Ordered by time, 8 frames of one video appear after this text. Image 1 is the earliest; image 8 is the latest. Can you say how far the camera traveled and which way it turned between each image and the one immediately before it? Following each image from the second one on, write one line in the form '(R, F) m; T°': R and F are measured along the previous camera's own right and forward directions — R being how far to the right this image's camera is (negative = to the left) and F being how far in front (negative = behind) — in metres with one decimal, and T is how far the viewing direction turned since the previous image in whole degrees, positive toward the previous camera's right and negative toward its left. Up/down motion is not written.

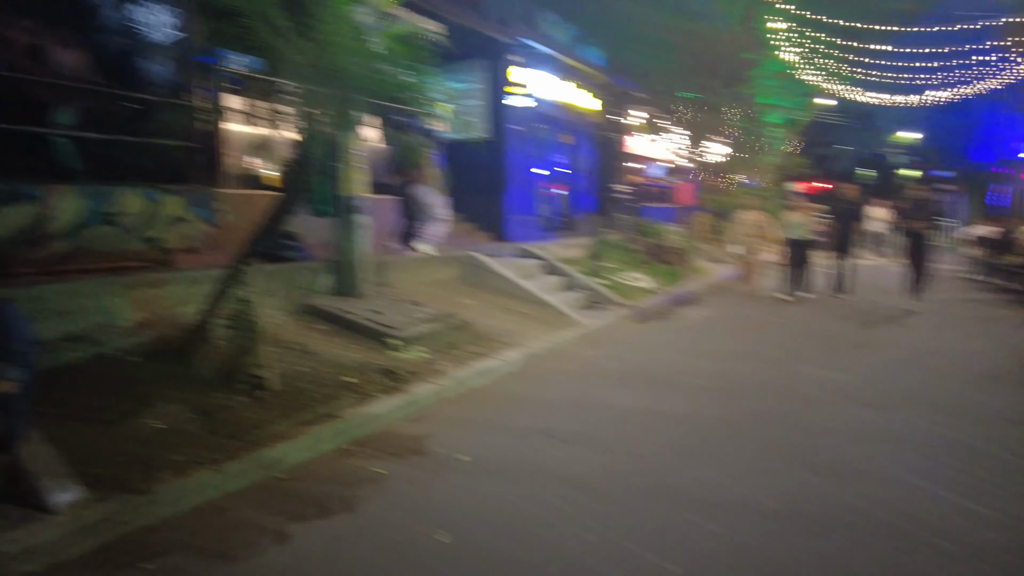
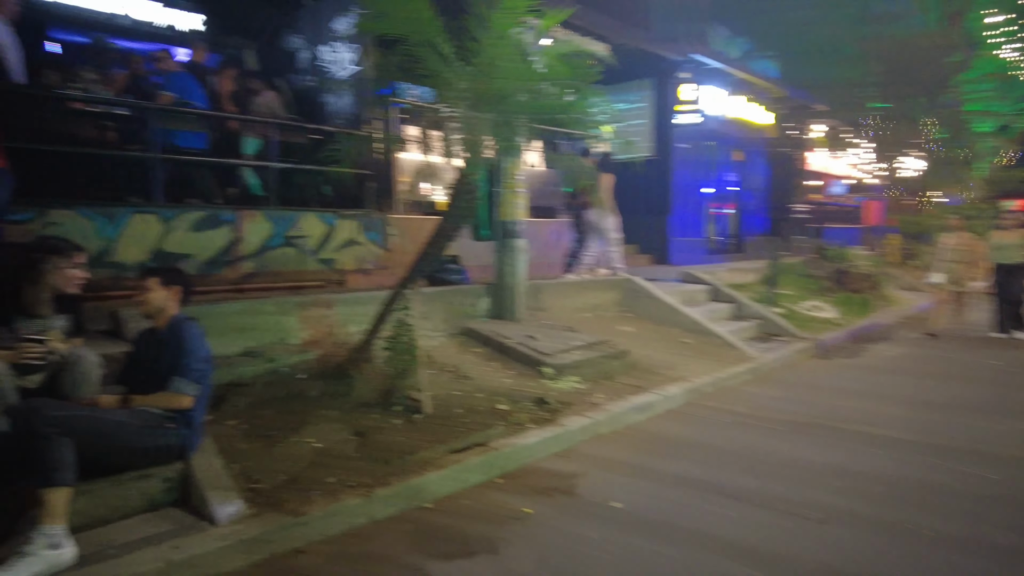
(0.0, +0.3) m; -15°
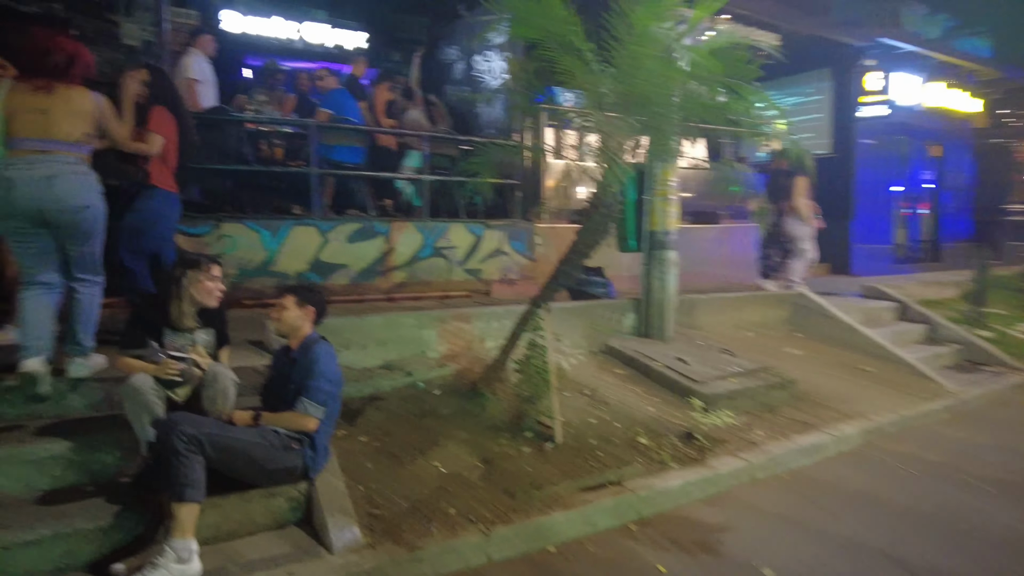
(+0.1, +0.3) m; -14°
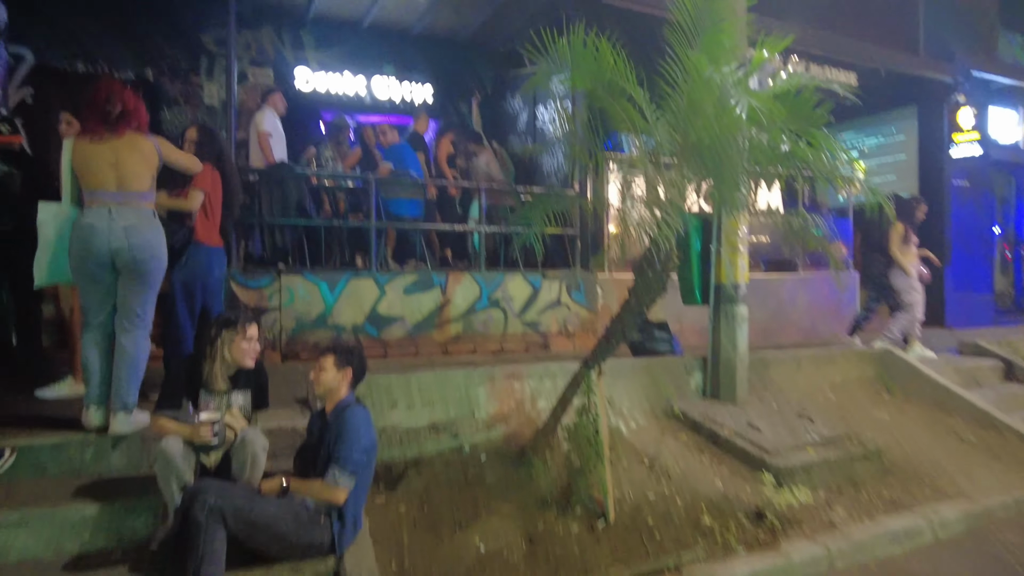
(+0.1, +0.2) m; -6°
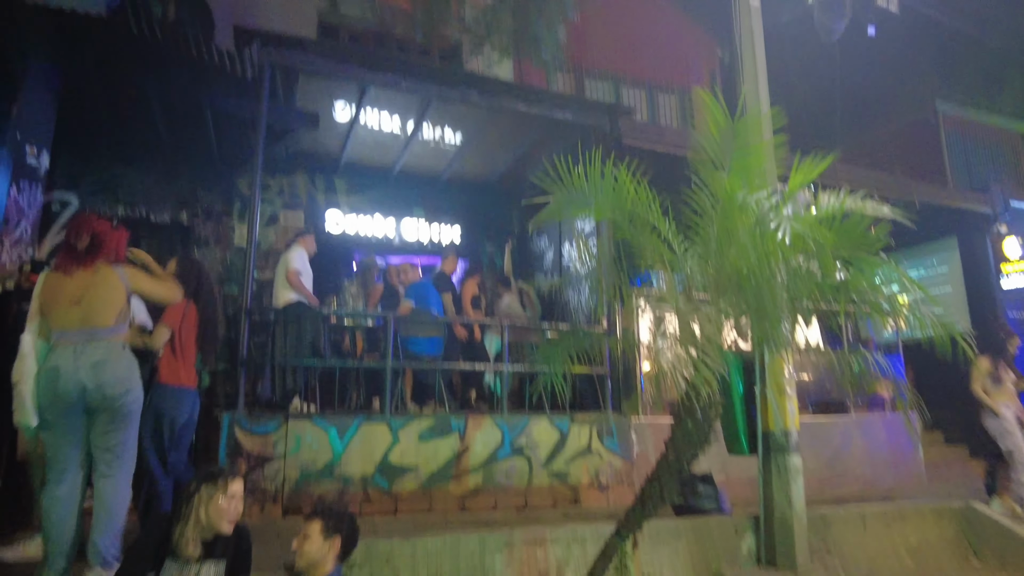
(+0.1, +0.4) m; -3°
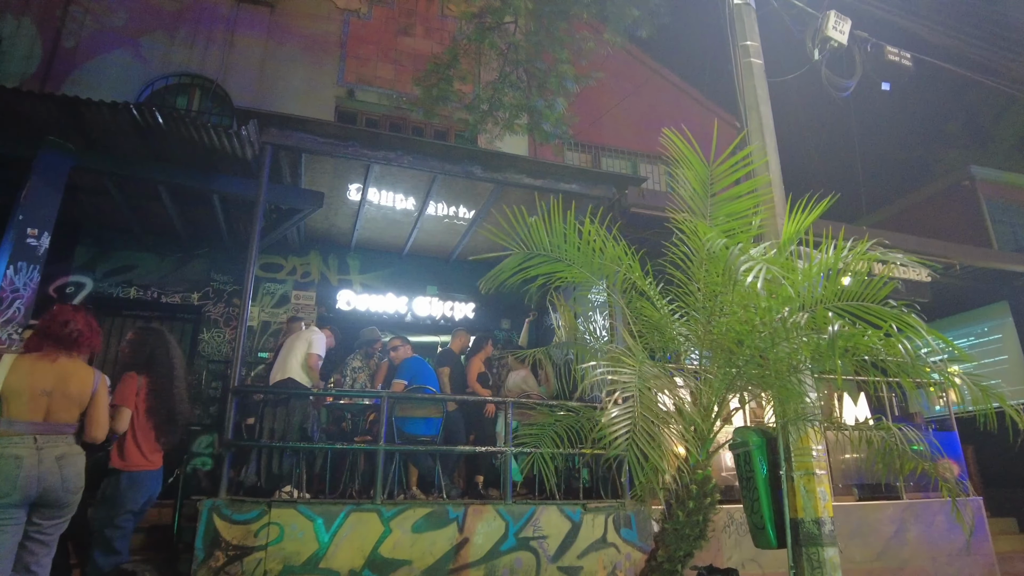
(+0.3, +0.3) m; -3°
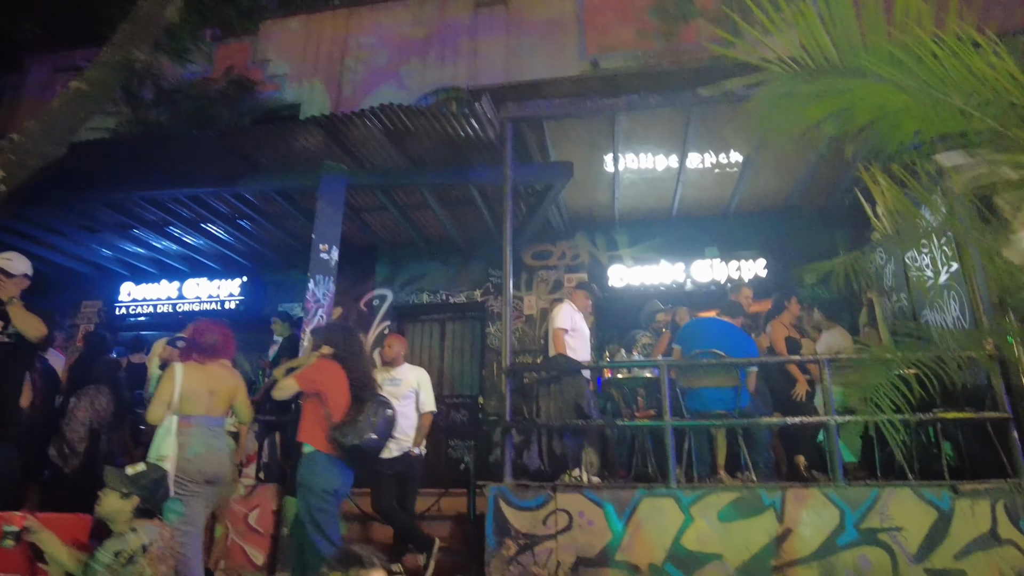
(0.0, +0.7) m; -25°
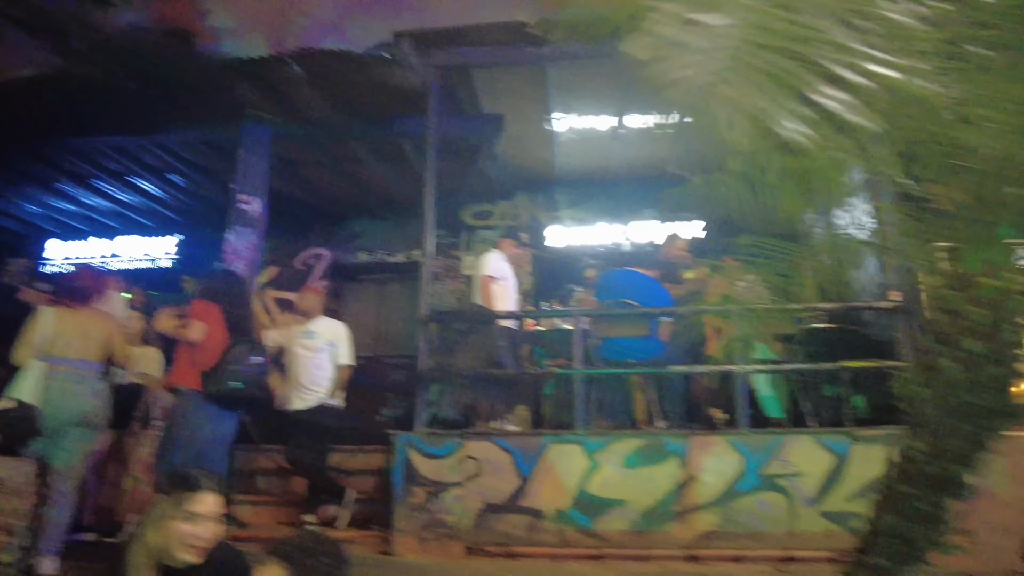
(+0.5, +0.1) m; +2°
